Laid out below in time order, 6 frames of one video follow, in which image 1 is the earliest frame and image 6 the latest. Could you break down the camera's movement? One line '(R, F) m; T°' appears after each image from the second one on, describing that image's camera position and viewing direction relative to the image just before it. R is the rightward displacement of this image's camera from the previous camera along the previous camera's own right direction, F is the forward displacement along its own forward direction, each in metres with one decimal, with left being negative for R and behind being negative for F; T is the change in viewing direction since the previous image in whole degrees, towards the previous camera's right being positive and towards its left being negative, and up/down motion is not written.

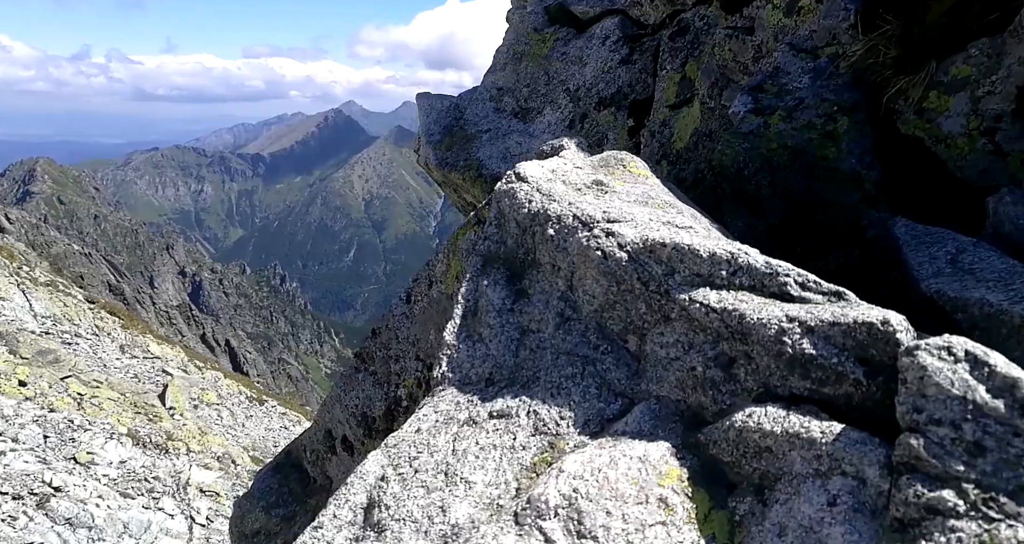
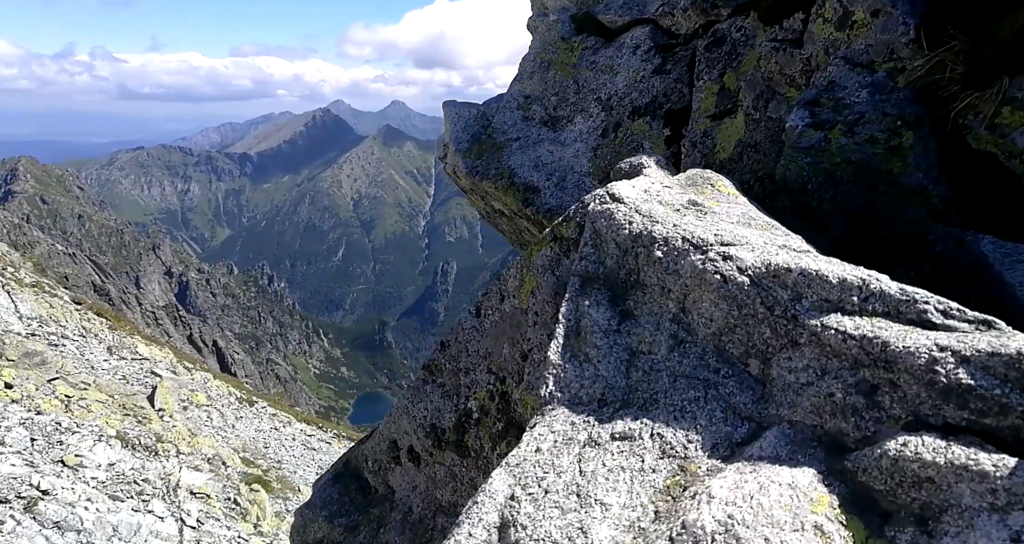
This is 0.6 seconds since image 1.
(-0.8, -0.1) m; -1°
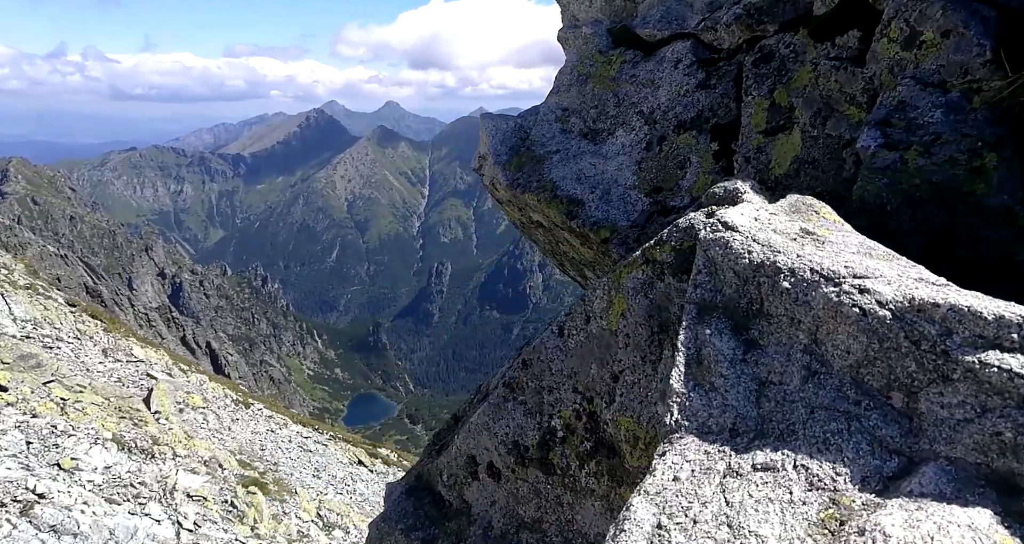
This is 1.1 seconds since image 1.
(-0.9, -0.1) m; -1°
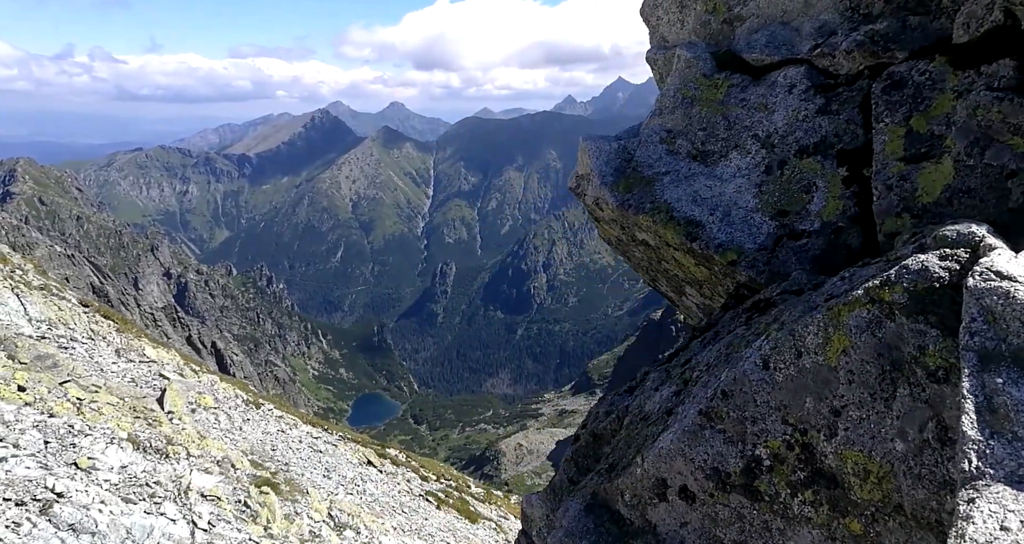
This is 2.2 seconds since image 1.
(-2.1, -0.5) m; -4°
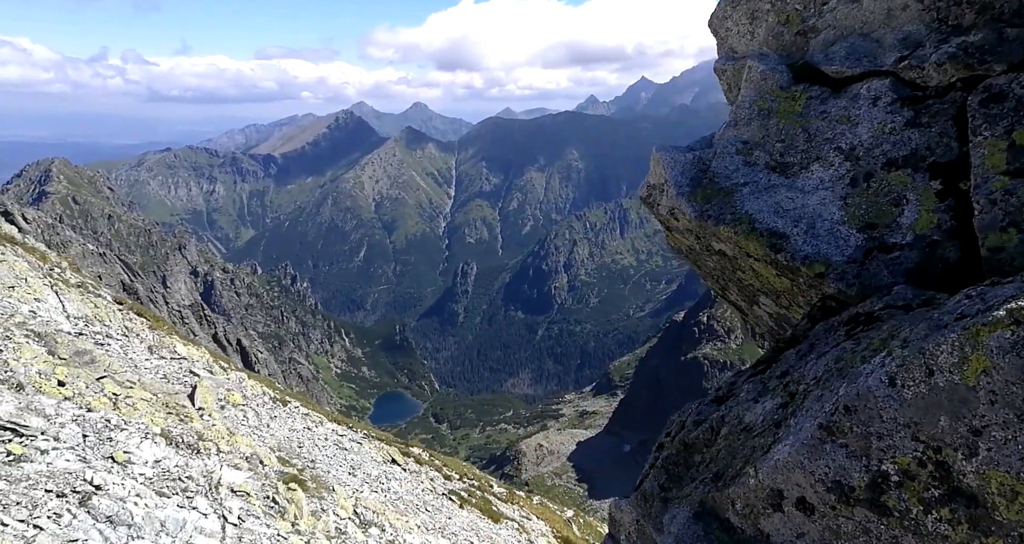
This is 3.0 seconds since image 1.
(-1.3, -0.4) m; -3°
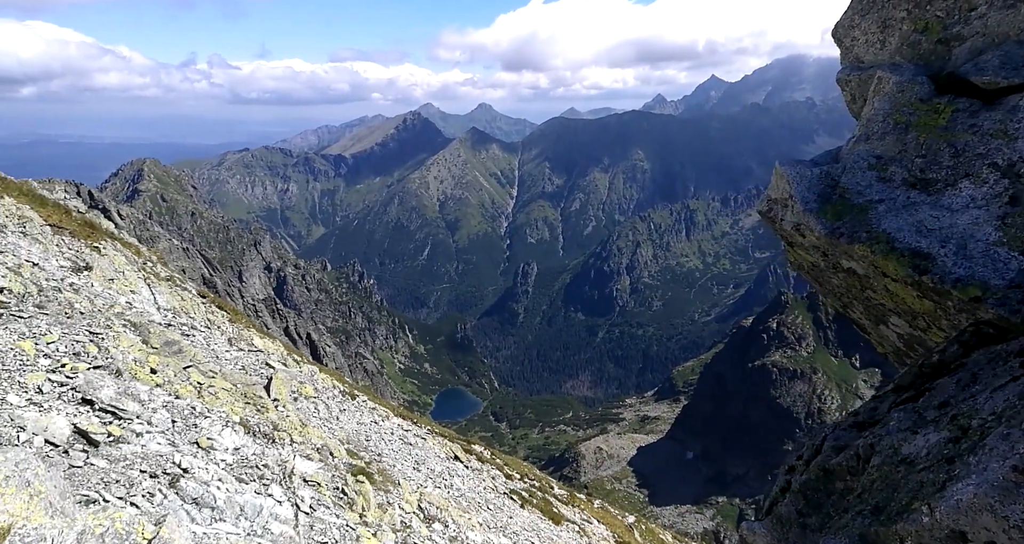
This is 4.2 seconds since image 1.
(-1.4, -0.2) m; -7°
